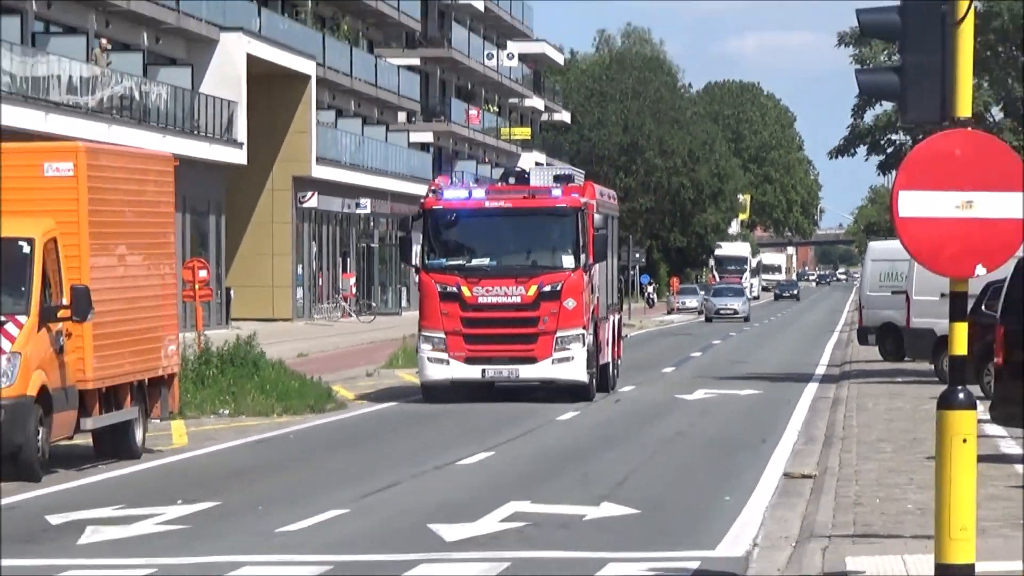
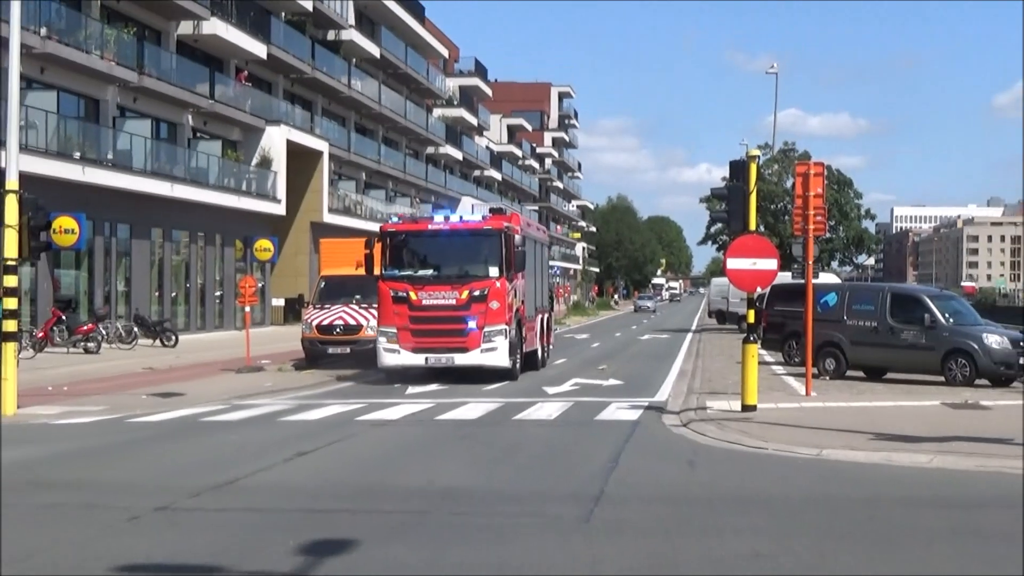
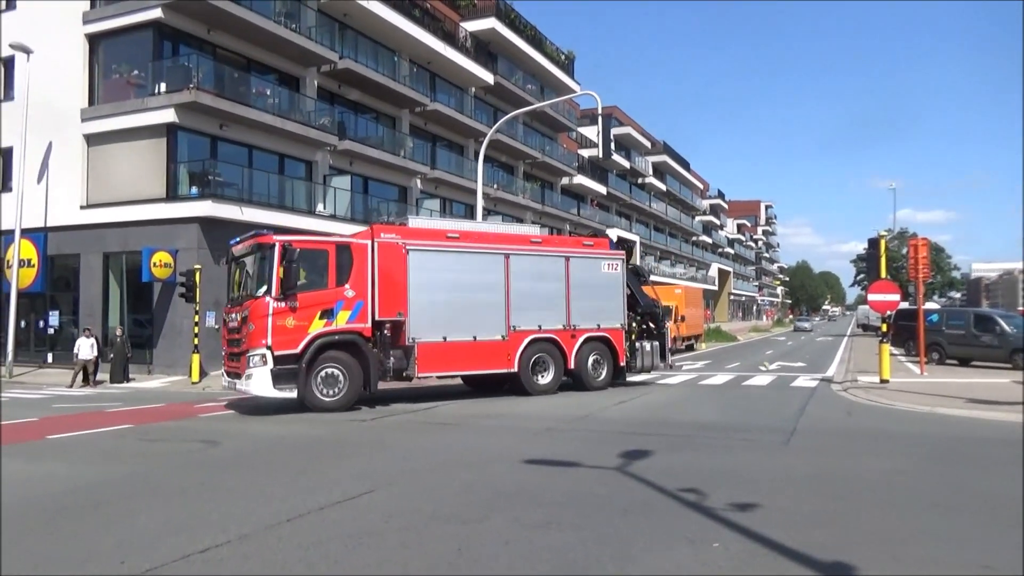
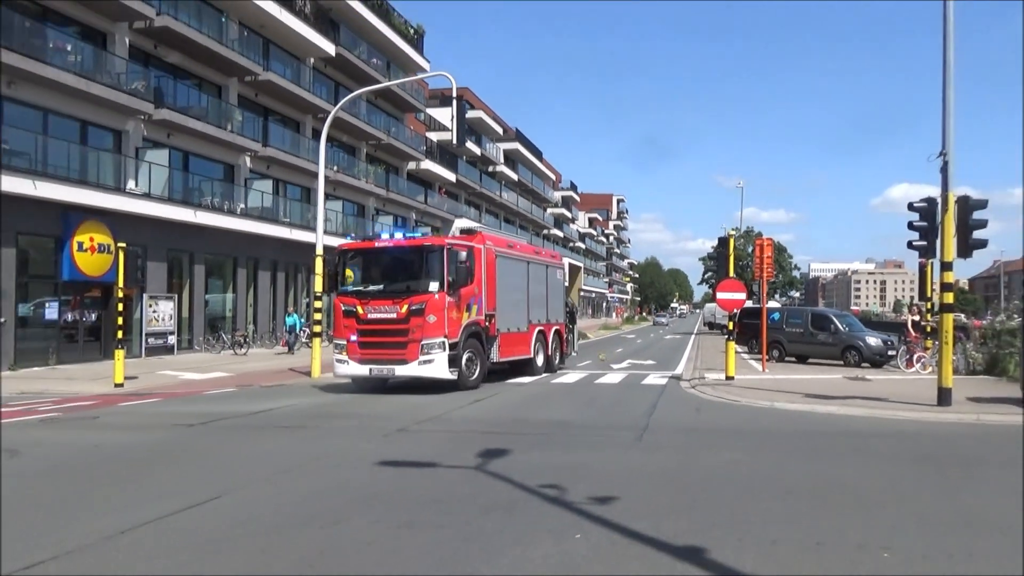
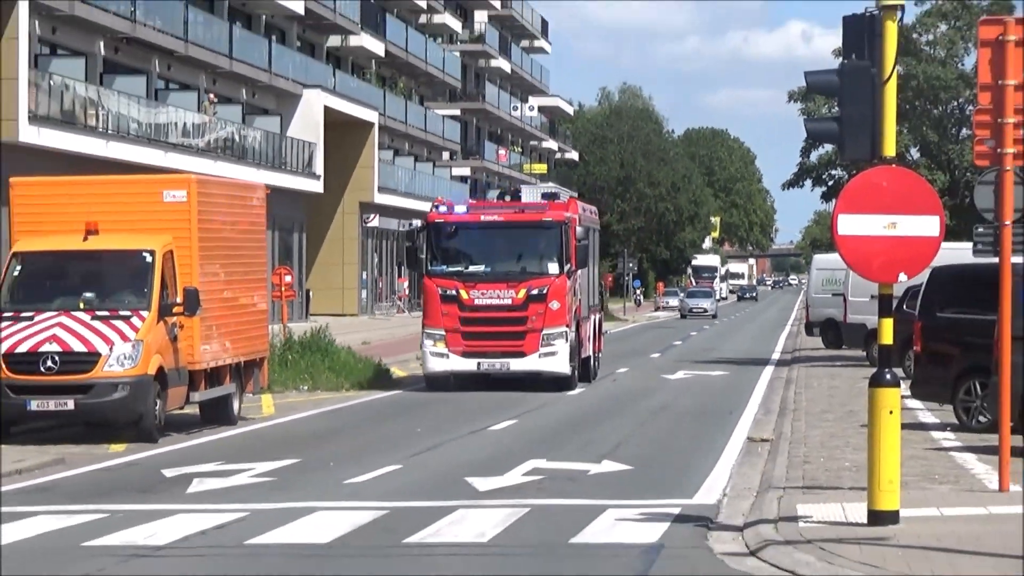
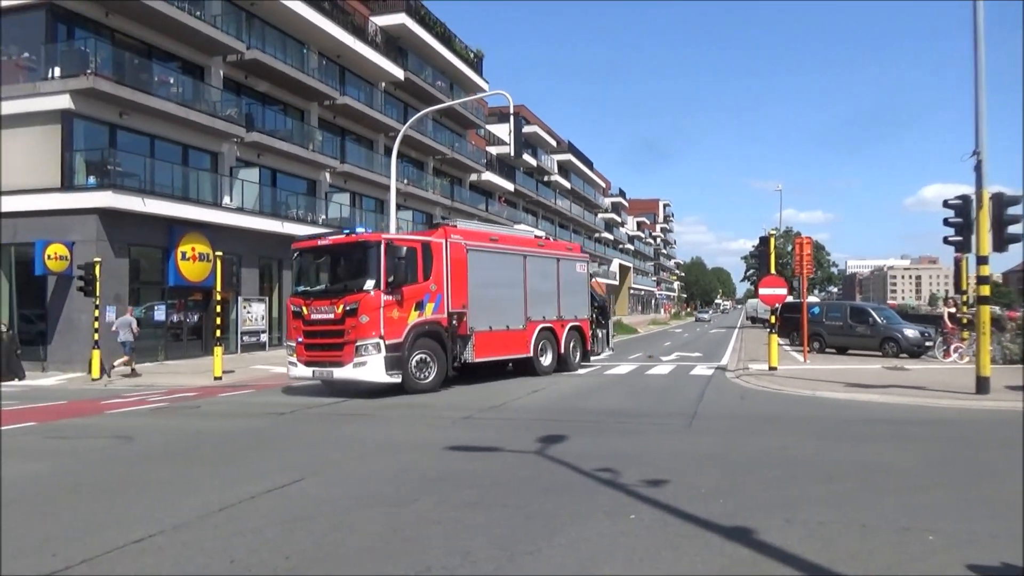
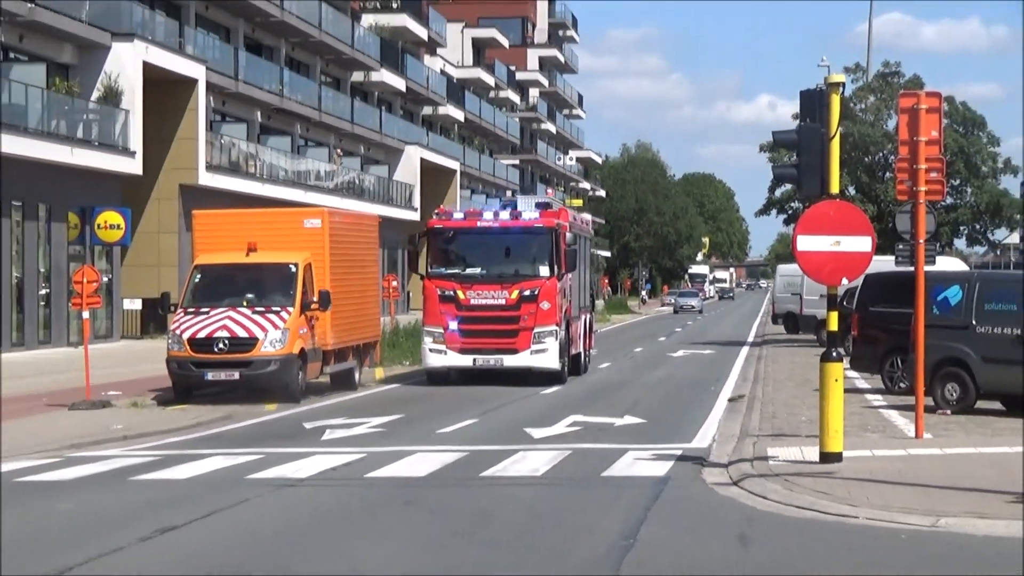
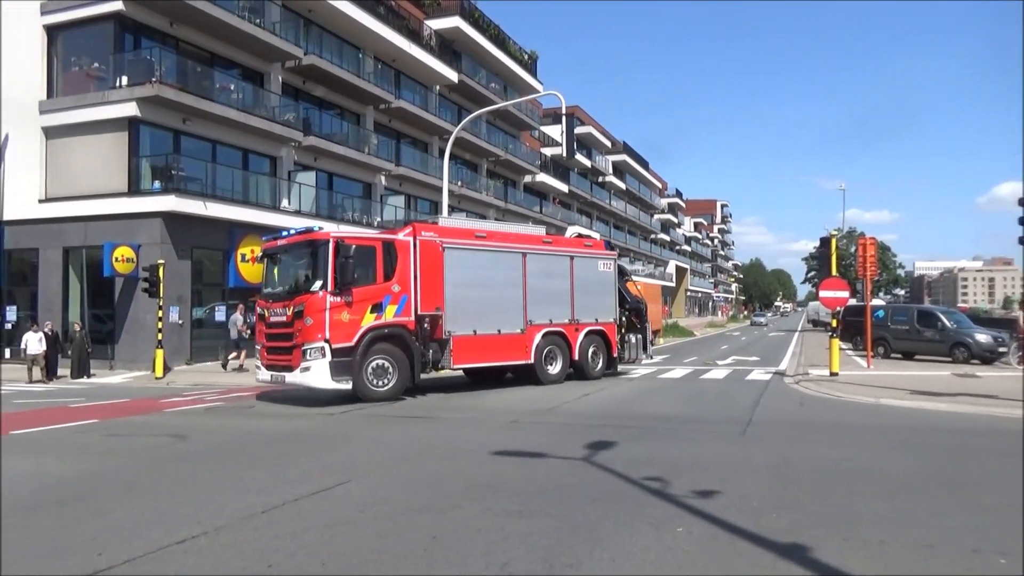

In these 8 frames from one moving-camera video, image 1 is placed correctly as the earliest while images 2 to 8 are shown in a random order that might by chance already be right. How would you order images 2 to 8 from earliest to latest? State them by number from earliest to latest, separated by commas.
5, 7, 2, 4, 6, 8, 3
